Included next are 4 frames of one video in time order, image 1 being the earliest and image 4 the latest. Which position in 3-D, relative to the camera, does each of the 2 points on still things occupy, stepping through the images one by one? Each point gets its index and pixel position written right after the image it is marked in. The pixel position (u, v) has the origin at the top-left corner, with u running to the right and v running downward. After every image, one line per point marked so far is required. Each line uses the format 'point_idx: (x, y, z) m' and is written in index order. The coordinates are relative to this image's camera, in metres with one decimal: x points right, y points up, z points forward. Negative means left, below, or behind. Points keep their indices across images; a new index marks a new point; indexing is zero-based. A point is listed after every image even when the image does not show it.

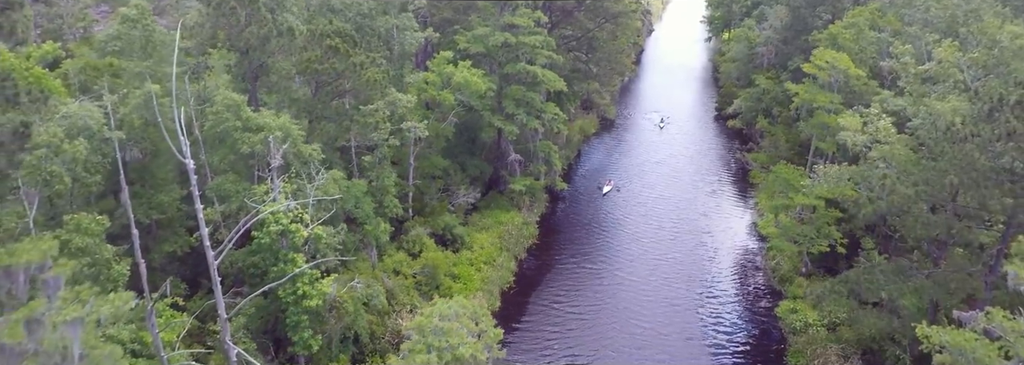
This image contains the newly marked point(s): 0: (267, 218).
0: (-5.7, -0.8, +16.6) m
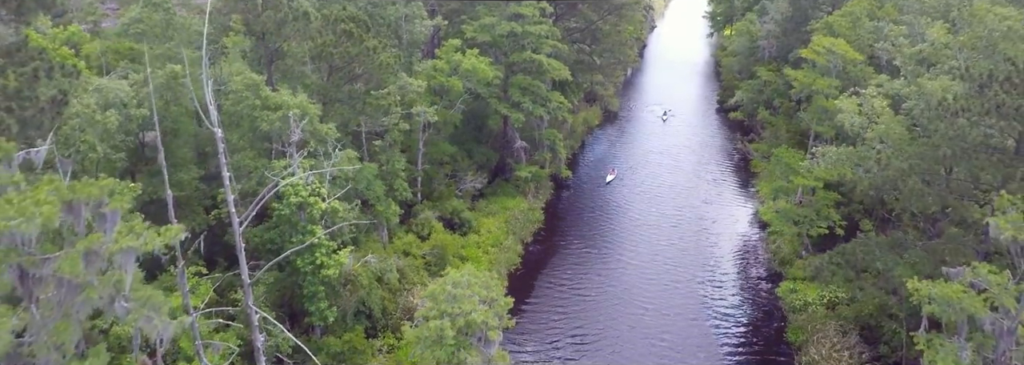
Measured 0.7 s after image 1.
0: (-5.5, -0.1, +17.2) m
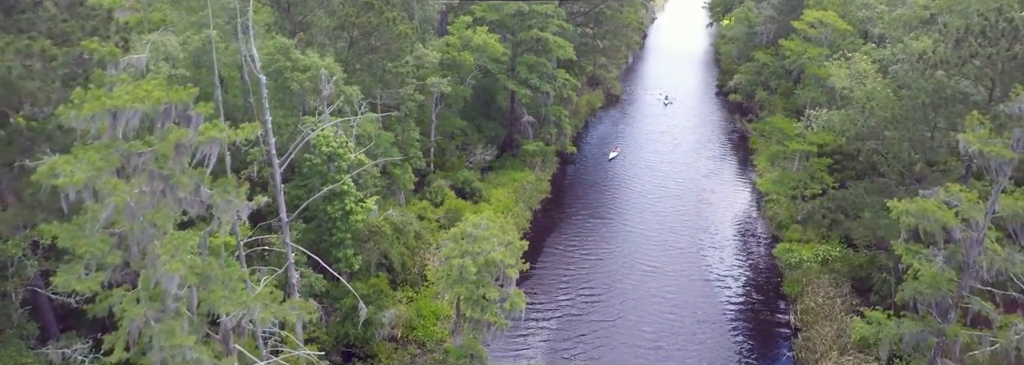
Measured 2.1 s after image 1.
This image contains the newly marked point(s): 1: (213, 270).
0: (-5.1, +1.1, +18.6) m
1: (-4.3, -1.2, +10.1) m
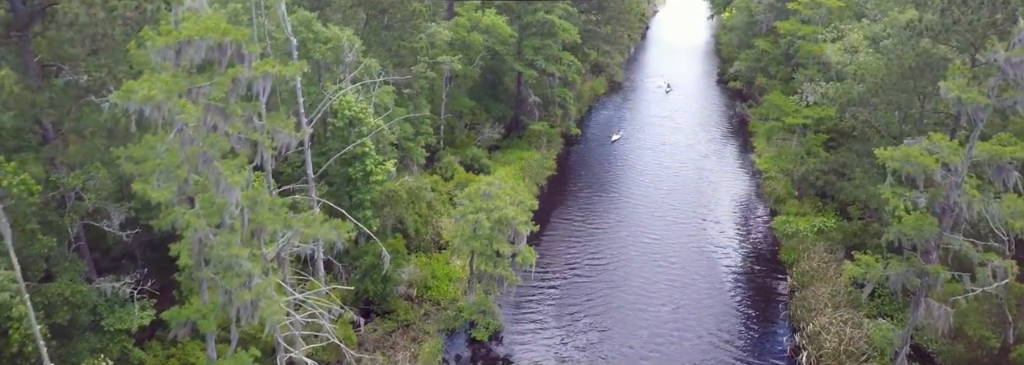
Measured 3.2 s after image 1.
0: (-4.8, +2.1, +19.6) m
1: (-4.0, -0.2, +11.2) m
